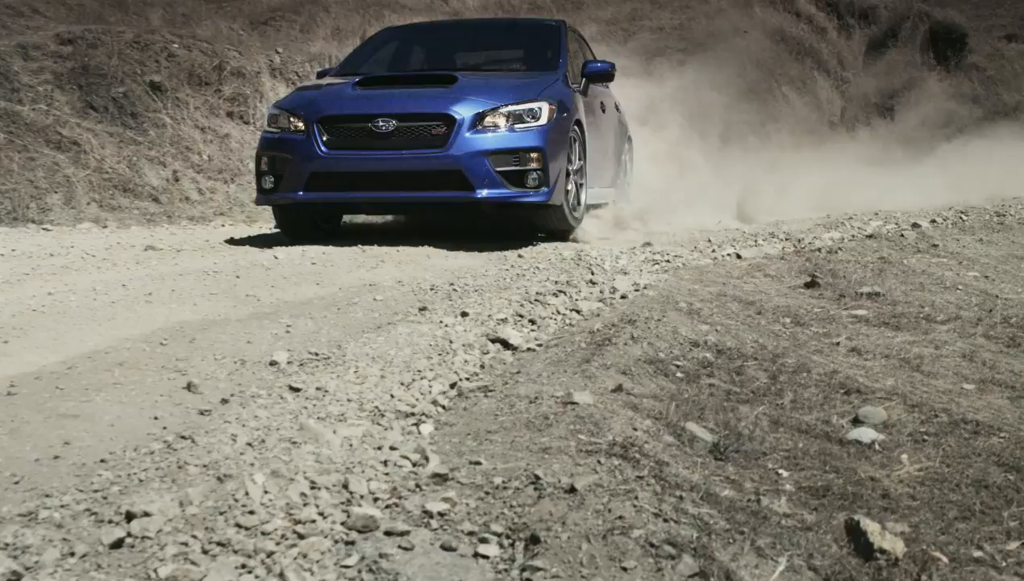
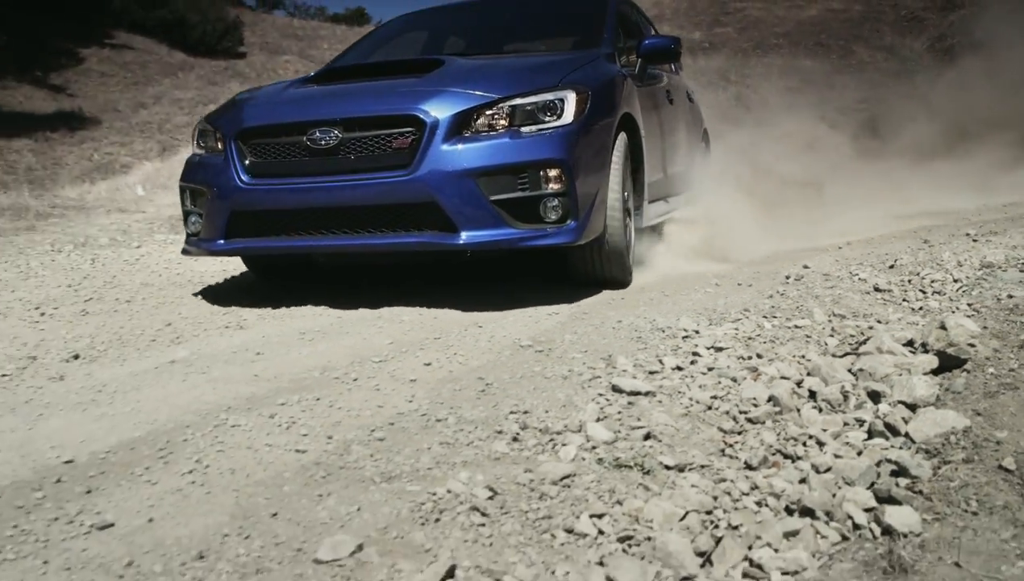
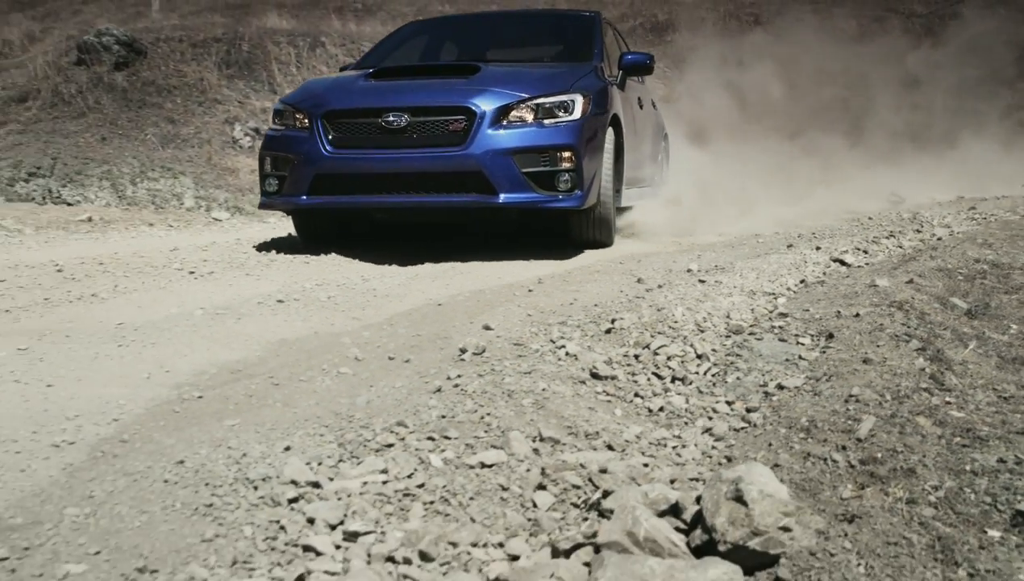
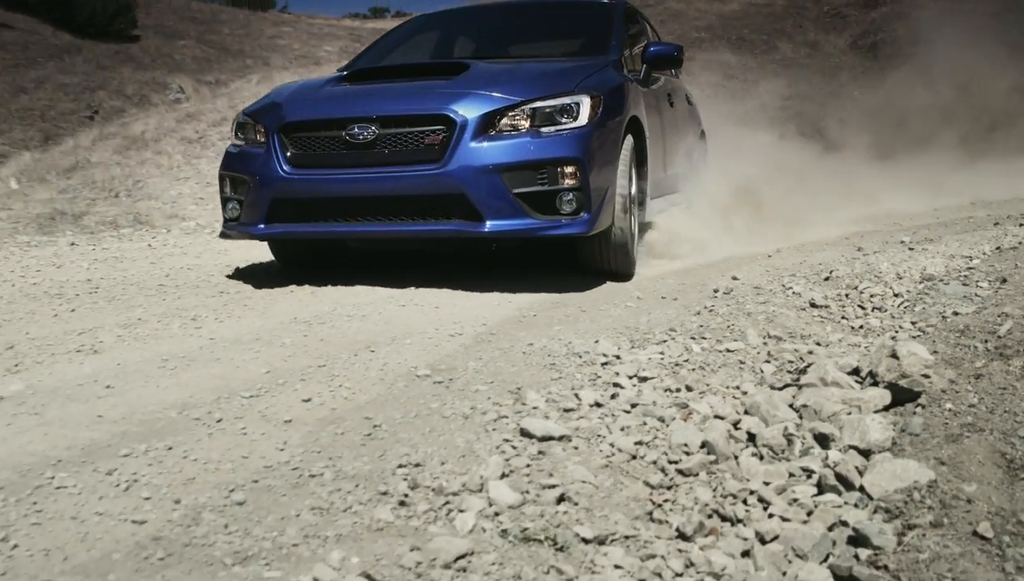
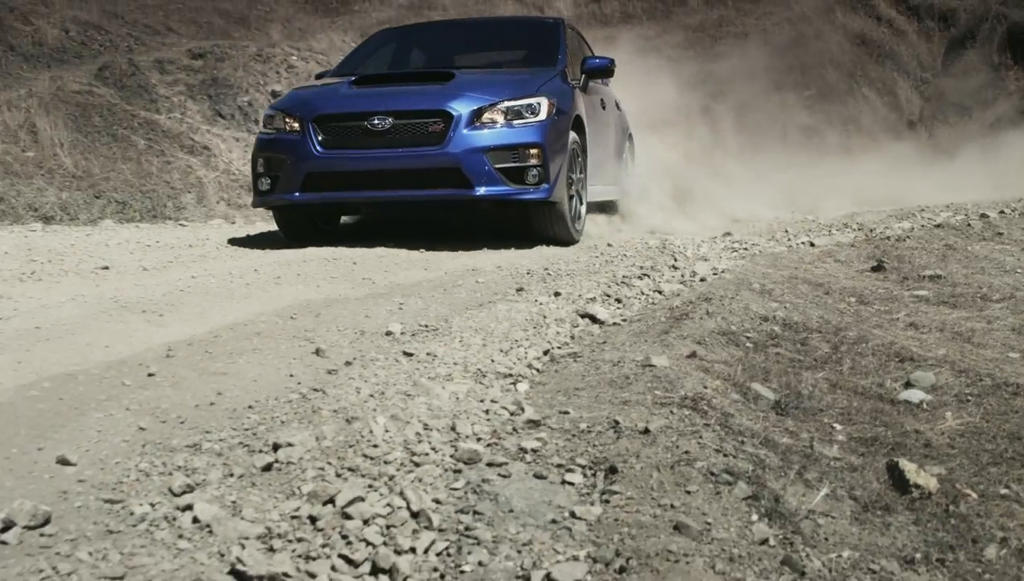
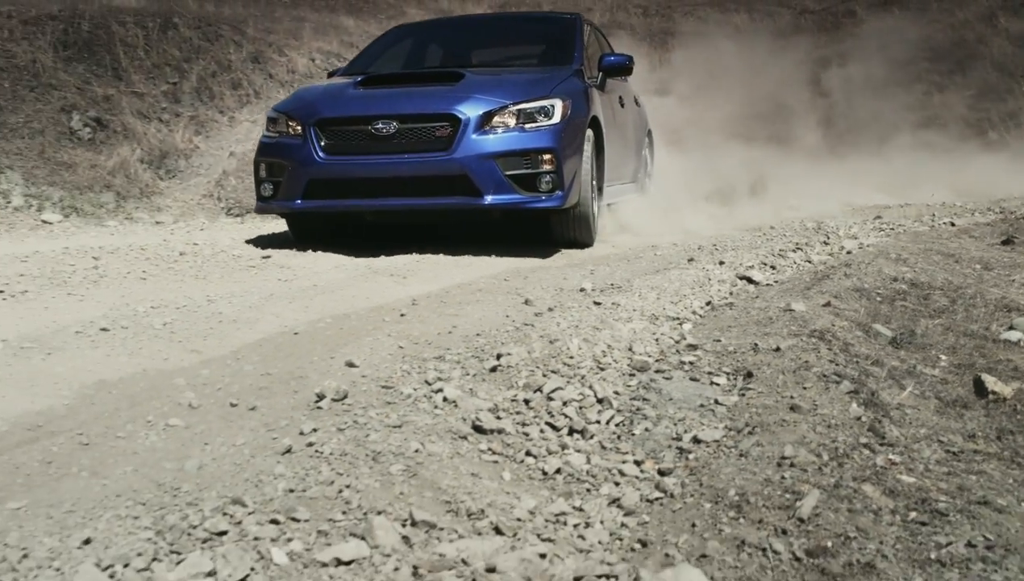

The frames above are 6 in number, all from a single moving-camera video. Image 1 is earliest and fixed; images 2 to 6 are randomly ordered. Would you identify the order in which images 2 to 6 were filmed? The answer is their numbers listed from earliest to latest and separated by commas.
5, 6, 3, 4, 2
